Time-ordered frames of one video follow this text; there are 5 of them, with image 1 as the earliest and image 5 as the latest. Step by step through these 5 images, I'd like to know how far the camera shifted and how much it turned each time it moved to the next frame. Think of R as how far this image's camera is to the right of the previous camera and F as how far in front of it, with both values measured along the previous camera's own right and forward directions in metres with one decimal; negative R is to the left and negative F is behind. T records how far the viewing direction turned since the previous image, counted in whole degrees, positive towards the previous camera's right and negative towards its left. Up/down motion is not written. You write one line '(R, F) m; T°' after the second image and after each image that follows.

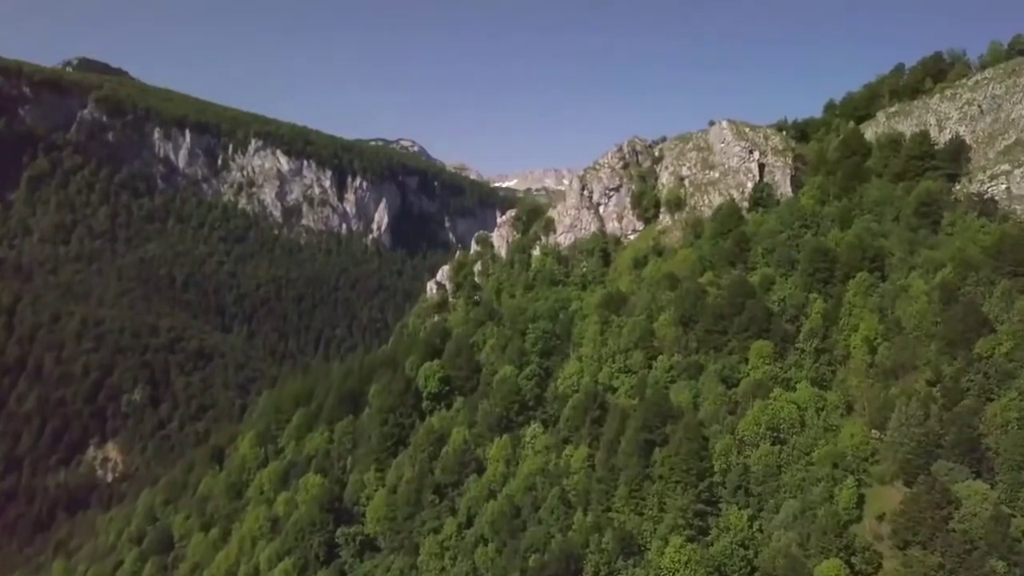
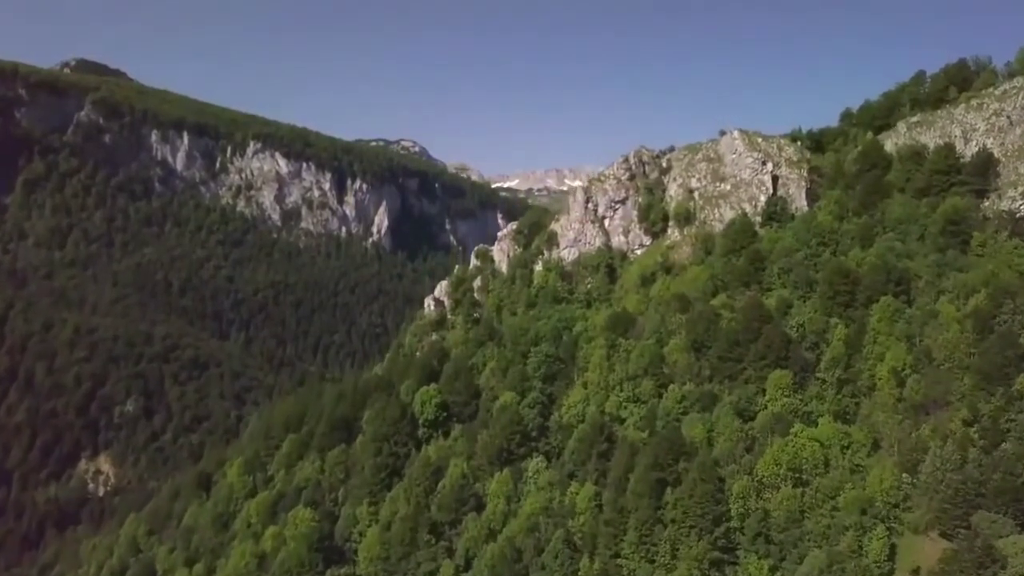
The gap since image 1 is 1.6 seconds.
(0.0, +4.6) m; 0°
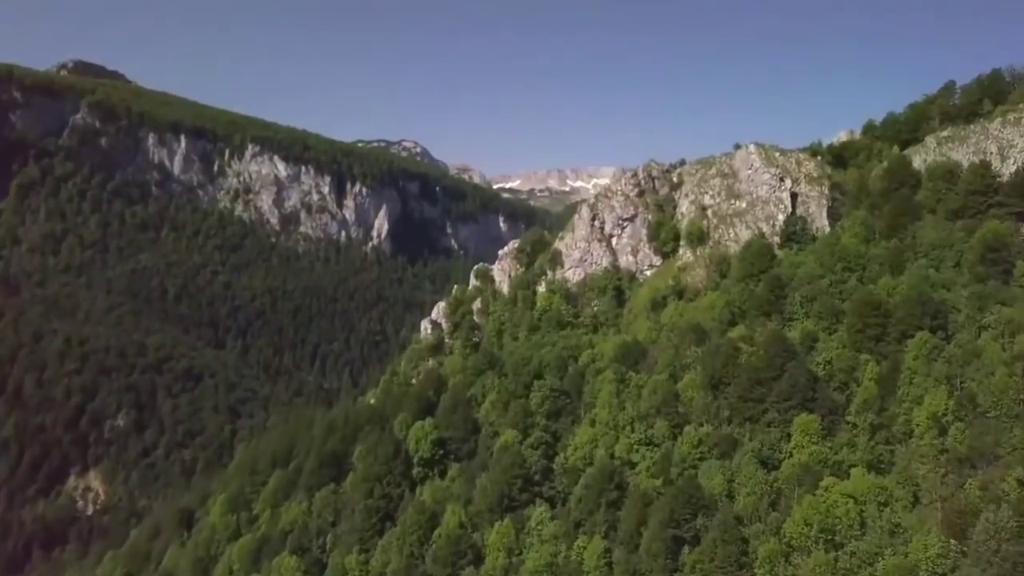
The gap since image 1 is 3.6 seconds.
(0.0, +5.7) m; 0°
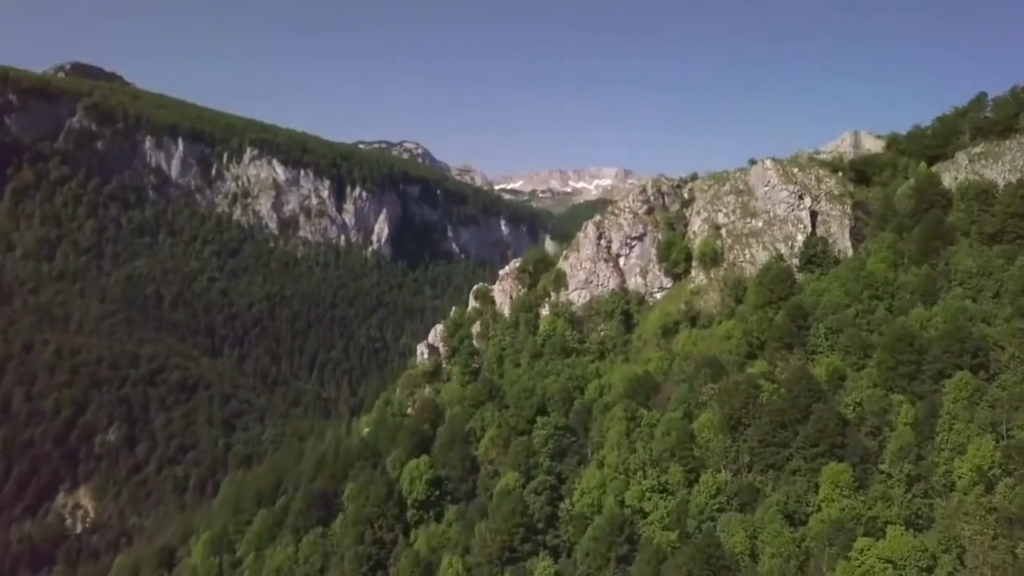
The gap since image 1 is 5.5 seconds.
(0.0, +5.3) m; 0°
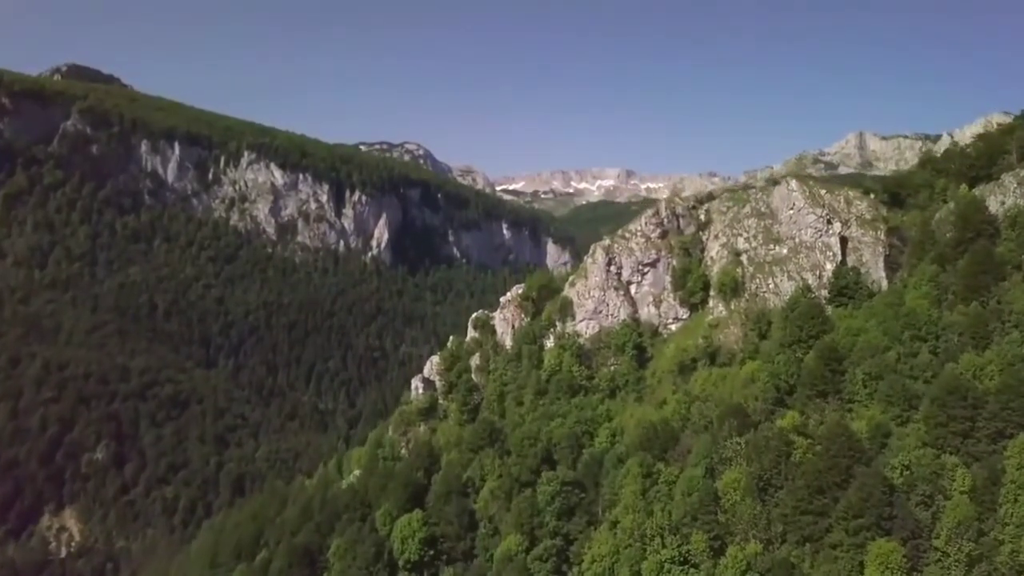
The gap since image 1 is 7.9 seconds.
(0.0, +6.9) m; 0°
